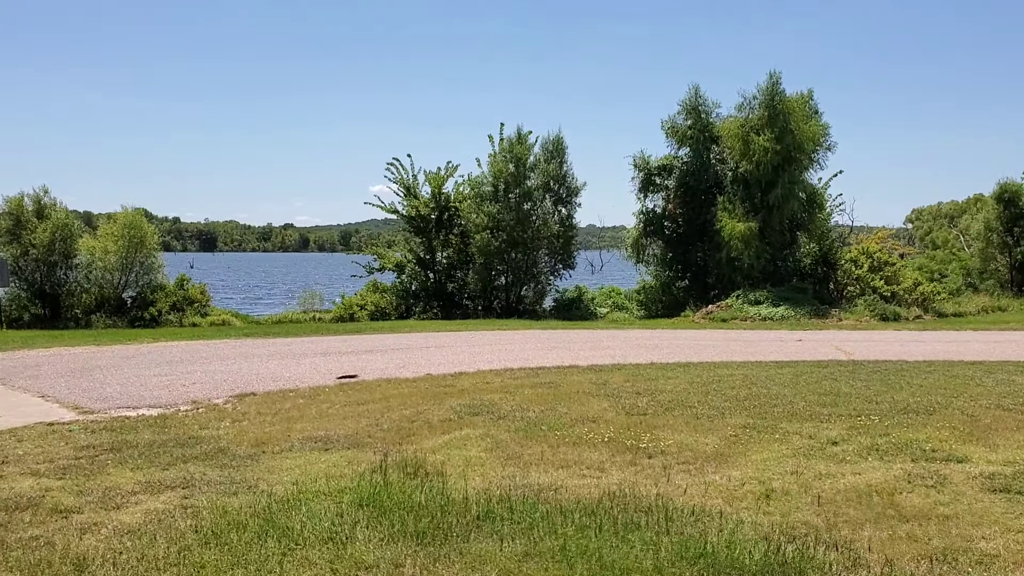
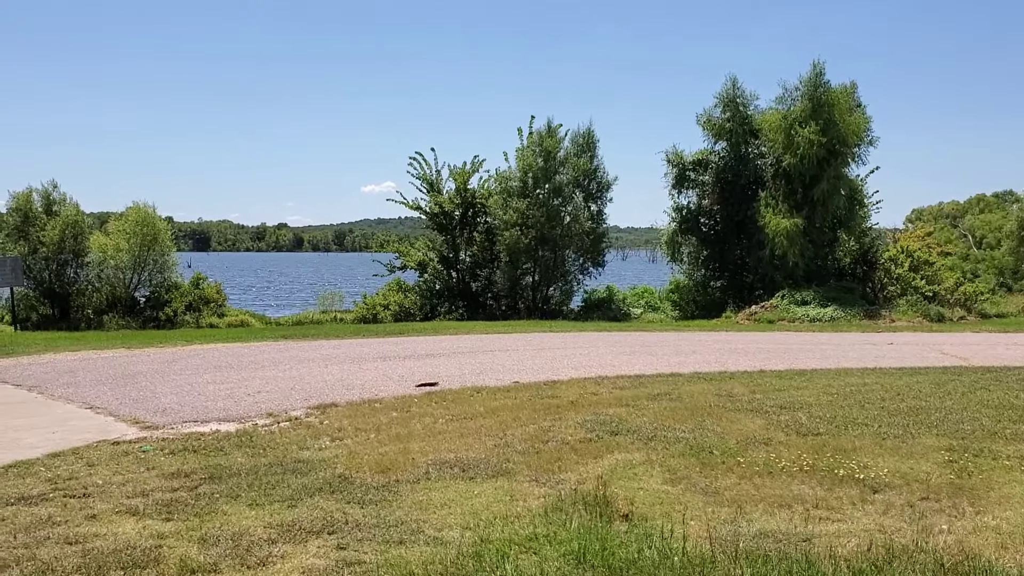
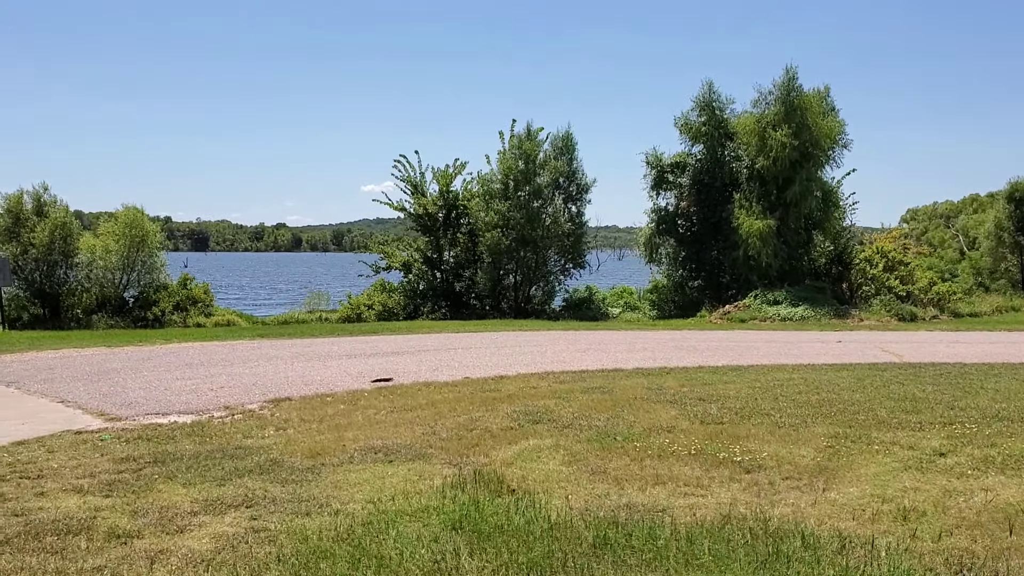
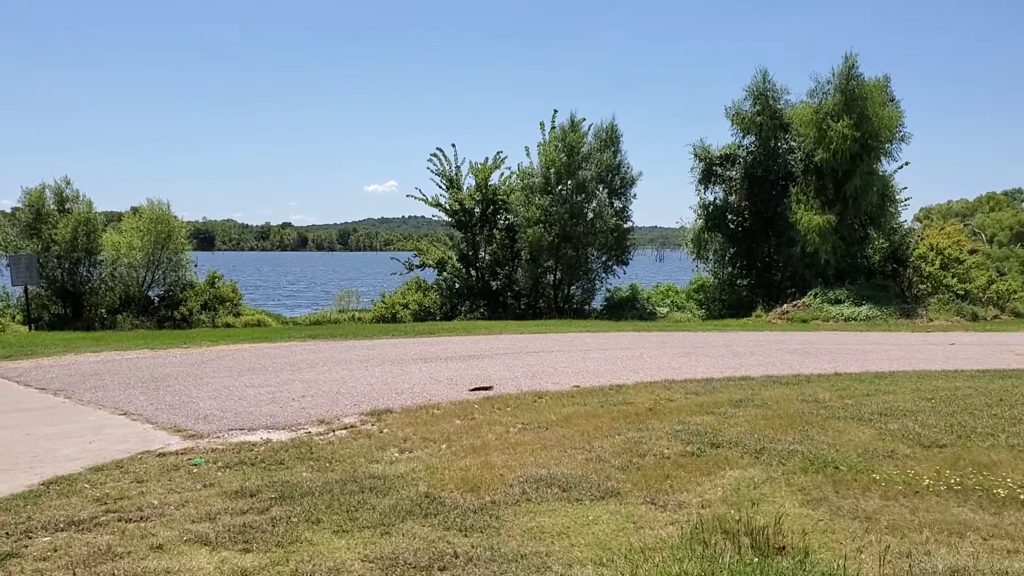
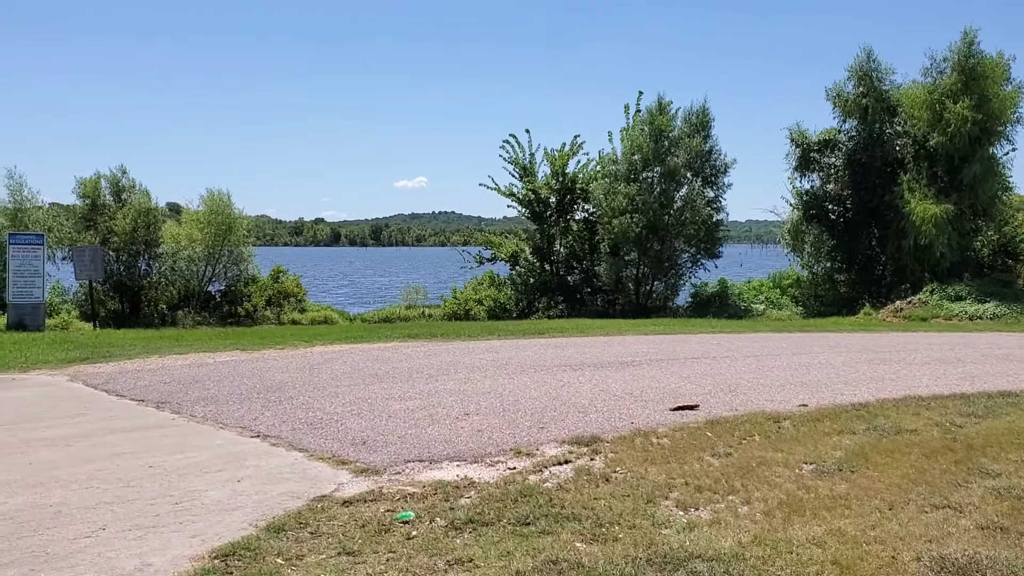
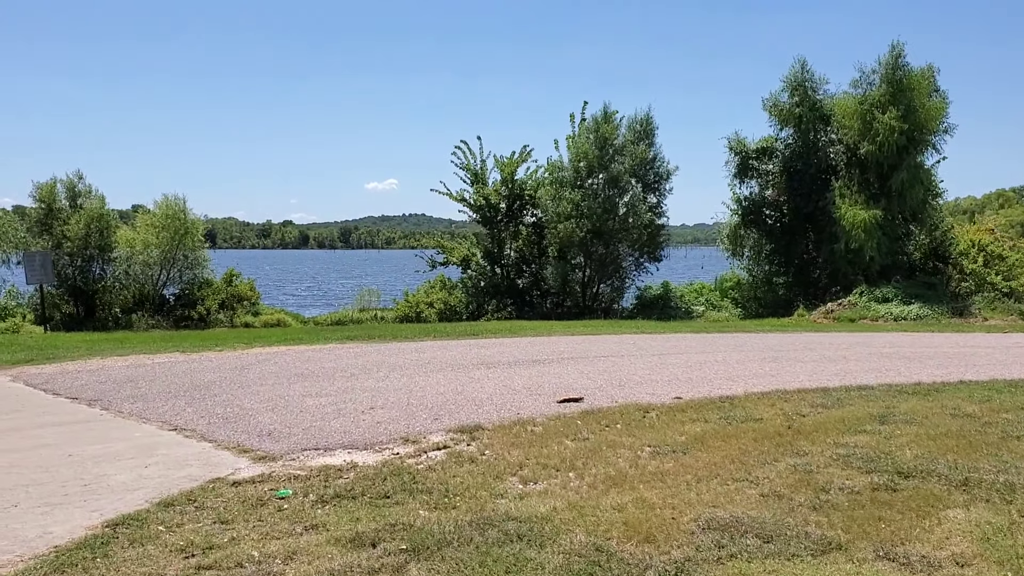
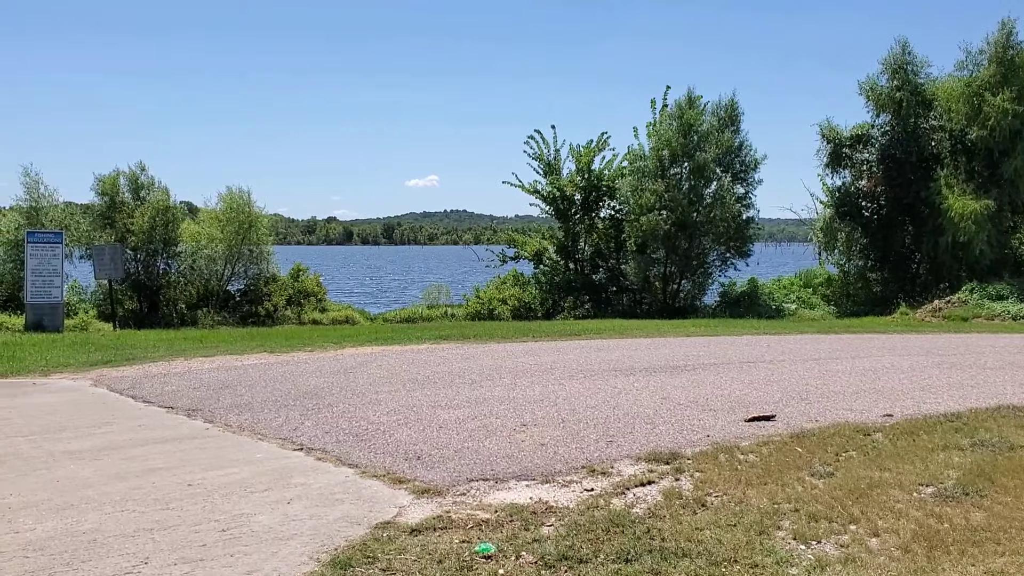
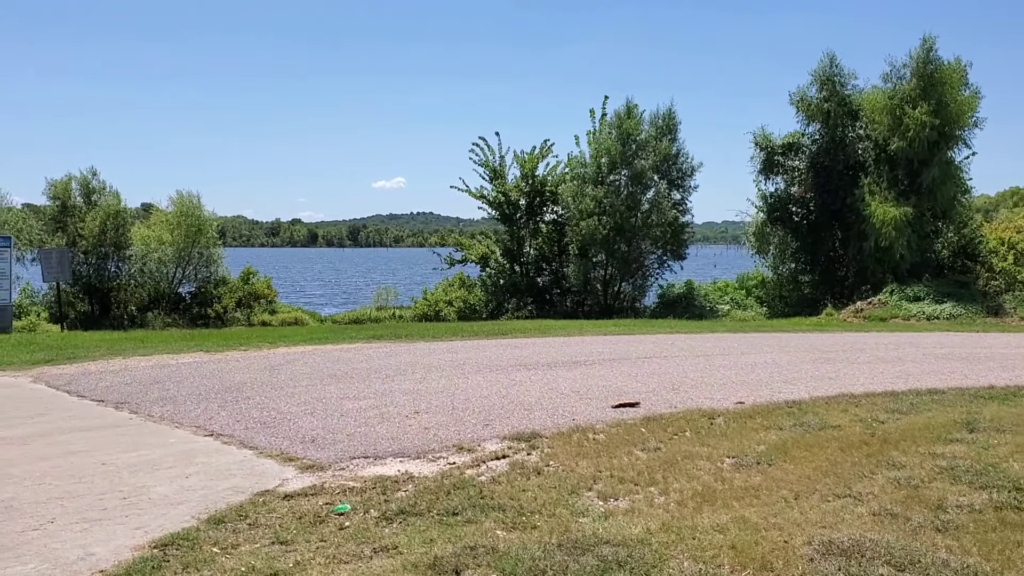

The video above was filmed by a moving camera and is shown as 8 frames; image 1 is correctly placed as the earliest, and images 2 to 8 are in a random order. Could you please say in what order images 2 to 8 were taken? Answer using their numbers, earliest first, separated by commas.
3, 2, 4, 6, 8, 5, 7
